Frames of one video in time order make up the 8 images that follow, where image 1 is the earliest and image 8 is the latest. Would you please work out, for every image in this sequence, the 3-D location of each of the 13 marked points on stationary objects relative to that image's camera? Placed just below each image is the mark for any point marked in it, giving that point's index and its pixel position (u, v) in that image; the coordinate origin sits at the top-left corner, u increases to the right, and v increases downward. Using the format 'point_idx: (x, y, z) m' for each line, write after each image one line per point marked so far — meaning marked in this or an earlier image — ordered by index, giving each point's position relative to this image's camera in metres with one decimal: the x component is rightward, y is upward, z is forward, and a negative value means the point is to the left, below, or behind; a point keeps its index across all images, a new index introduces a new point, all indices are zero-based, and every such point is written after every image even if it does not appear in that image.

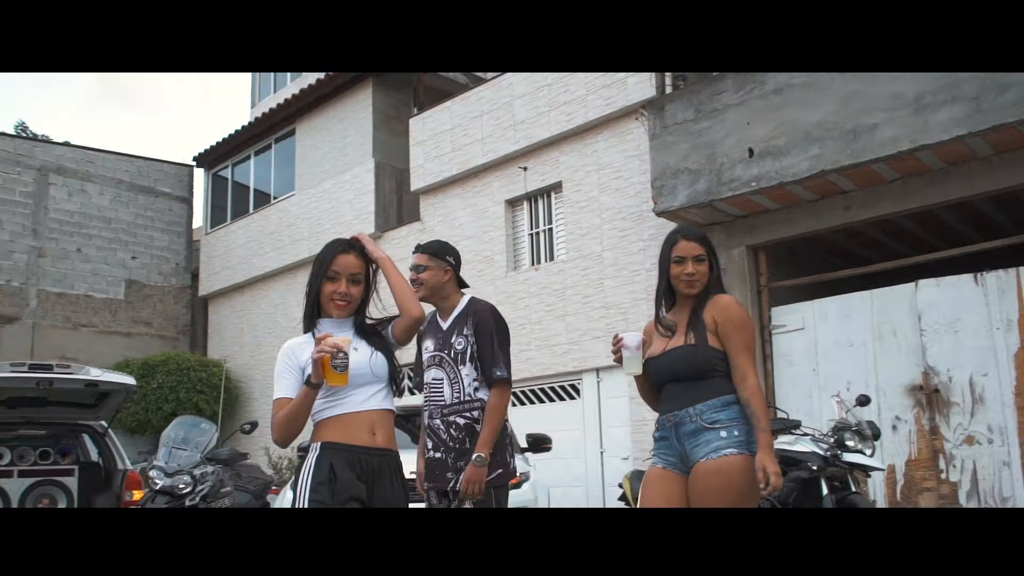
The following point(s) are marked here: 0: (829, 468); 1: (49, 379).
0: (+2.0, -1.1, +5.8) m
1: (-3.1, -0.6, +6.2) m
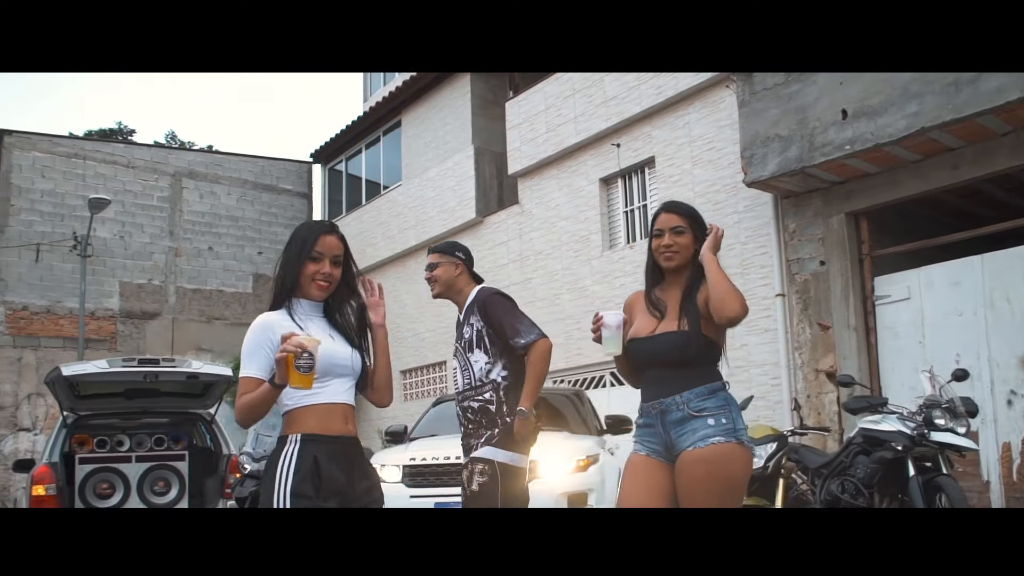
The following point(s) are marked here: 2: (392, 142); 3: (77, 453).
0: (+2.4, -0.9, +5.5) m
1: (-2.5, -0.6, +6.7) m
2: (-1.6, +2.0, +12.8) m
3: (-3.2, -1.2, +6.8) m
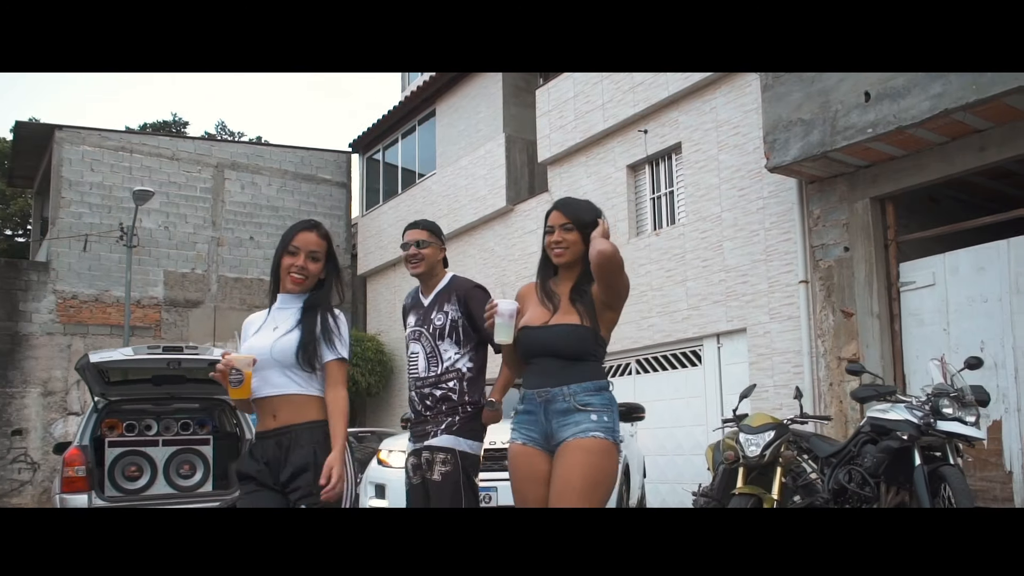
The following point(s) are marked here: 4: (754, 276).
0: (+2.4, -0.9, +5.4) m
1: (-2.5, -0.5, +6.9) m
2: (-1.2, +2.1, +12.9) m
3: (-3.1, -1.1, +7.1) m
4: (+2.2, +0.1, +8.5) m
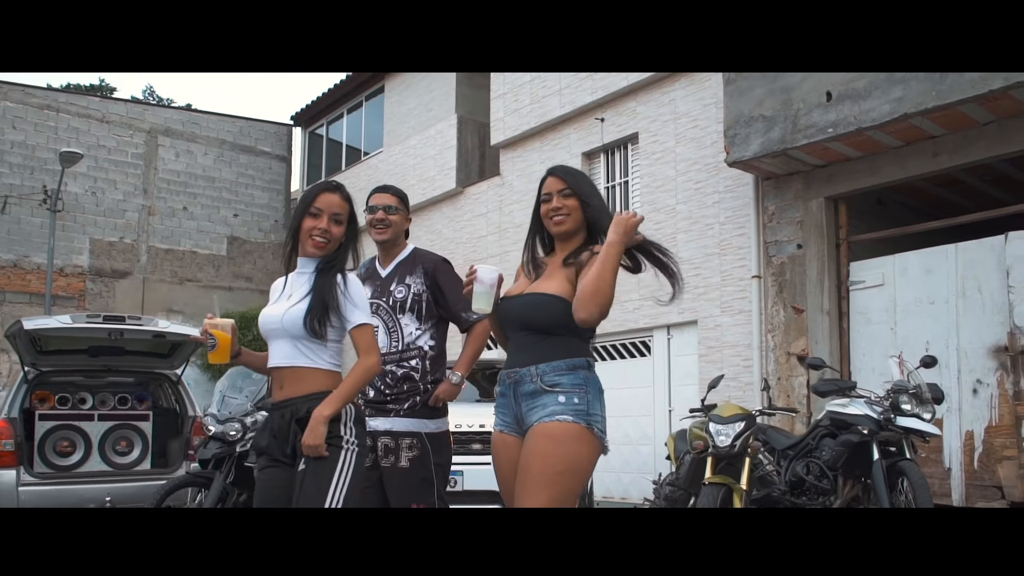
0: (+2.2, -0.9, +5.5) m
1: (-2.7, -0.3, +6.5) m
2: (-1.9, +2.4, +12.6) m
3: (-3.4, -0.9, +6.7) m
4: (+1.8, +0.2, +8.6) m
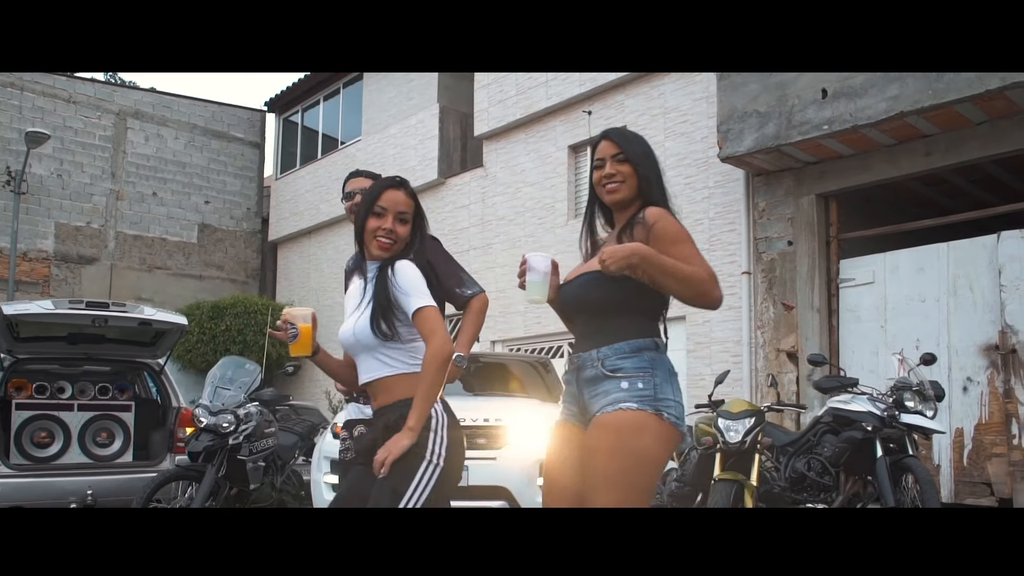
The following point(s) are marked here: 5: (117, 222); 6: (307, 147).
0: (+2.2, -0.8, +5.5) m
1: (-2.8, -0.2, +6.3) m
2: (-2.1, +2.5, +12.4) m
3: (-3.4, -0.8, +6.4) m
4: (+1.7, +0.2, +8.6) m
5: (-5.0, +0.8, +11.8) m
6: (-2.9, +2.0, +13.0) m
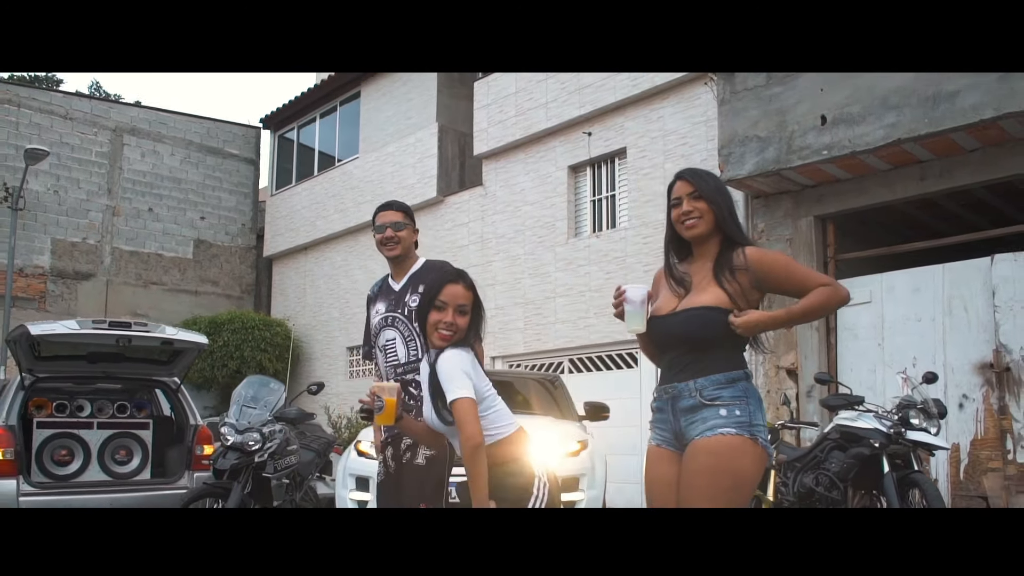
0: (+2.4, -1.0, +5.8) m
1: (-2.6, -0.3, +6.4) m
2: (-2.2, +2.3, +12.5) m
3: (-3.3, -0.9, +6.5) m
4: (+1.7, 0.0, +8.8) m
5: (-5.0, +0.6, +11.8) m
6: (-3.0, +1.8, +13.1) m
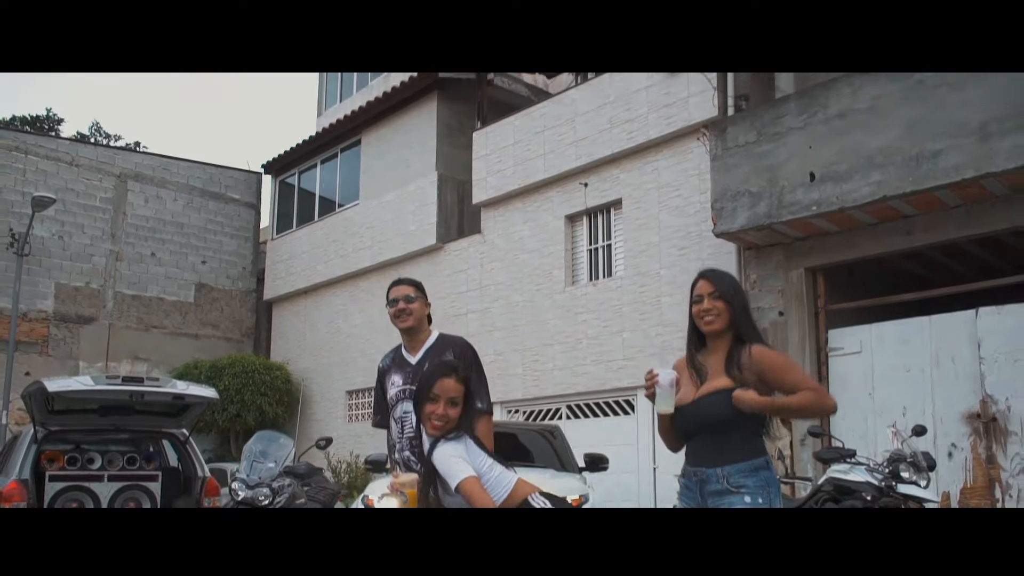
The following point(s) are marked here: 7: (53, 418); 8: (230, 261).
0: (+2.4, -1.3, +6.0) m
1: (-2.6, -0.7, +6.6) m
2: (-2.2, +1.7, +12.8) m
3: (-3.3, -1.3, +6.6) m
4: (+1.7, -0.4, +9.0) m
5: (-5.1, +0.1, +12.0) m
6: (-3.0, +1.1, +13.3) m
7: (-3.3, -0.9, +6.6) m
8: (-3.9, +0.4, +13.0) m
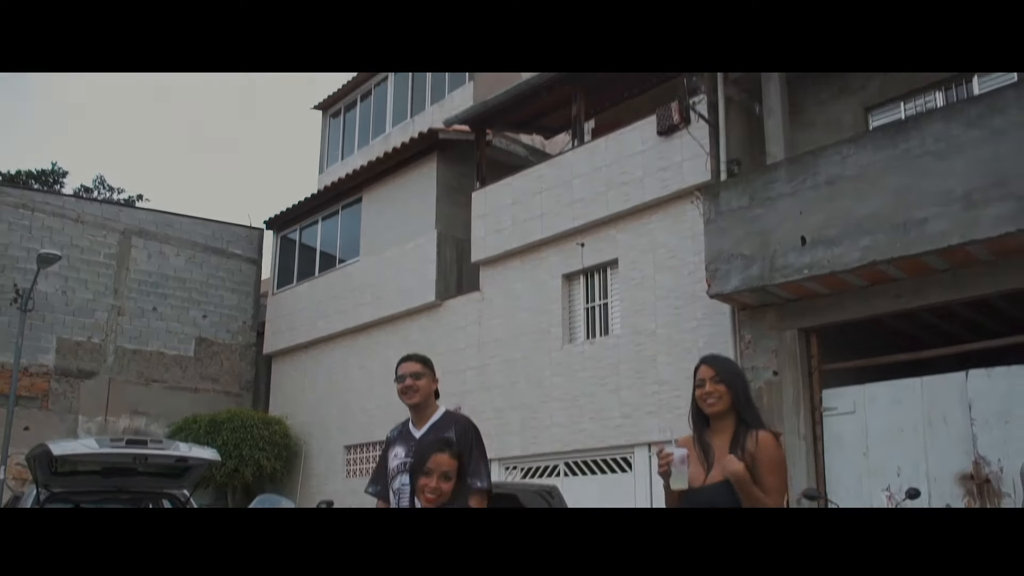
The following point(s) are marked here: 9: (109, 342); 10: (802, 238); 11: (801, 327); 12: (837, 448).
0: (+2.4, -1.8, +6.0) m
1: (-2.6, -1.2, +6.6) m
2: (-2.3, +1.0, +13.0) m
3: (-3.3, -1.7, +6.7) m
4: (+1.7, -1.0, +9.1) m
5: (-5.1, -0.6, +12.1) m
6: (-3.0, +0.4, +13.5) m
7: (-3.3, -1.4, +6.7) m
8: (-4.0, -0.4, +13.1) m
9: (-5.2, -0.7, +12.1) m
10: (+2.5, +0.4, +8.2) m
11: (+2.7, -0.4, +8.6) m
12: (+2.9, -1.4, +8.3) m
